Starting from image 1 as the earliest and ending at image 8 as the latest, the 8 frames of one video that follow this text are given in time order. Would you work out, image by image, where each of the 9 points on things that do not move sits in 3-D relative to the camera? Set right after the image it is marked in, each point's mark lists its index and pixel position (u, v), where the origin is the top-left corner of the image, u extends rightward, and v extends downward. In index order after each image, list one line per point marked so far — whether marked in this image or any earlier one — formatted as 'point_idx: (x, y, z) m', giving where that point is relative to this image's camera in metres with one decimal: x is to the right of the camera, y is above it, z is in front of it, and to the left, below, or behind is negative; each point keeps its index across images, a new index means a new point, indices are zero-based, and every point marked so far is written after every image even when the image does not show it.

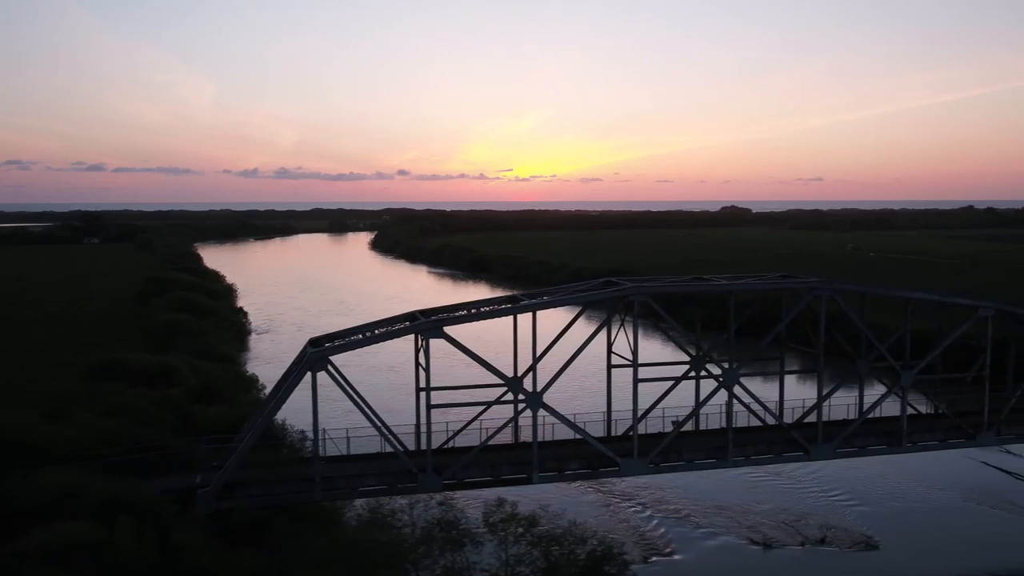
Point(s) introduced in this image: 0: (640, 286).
0: (+2.1, 0.0, +14.9) m
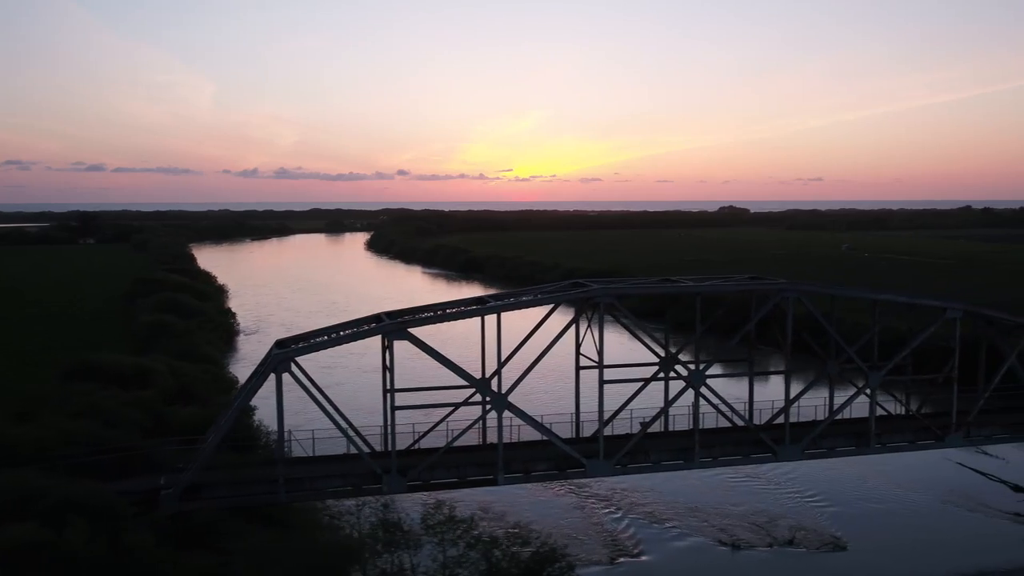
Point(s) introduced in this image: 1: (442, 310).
0: (+1.6, 0.0, +14.9) m
1: (-1.3, -0.4, +15.2) m
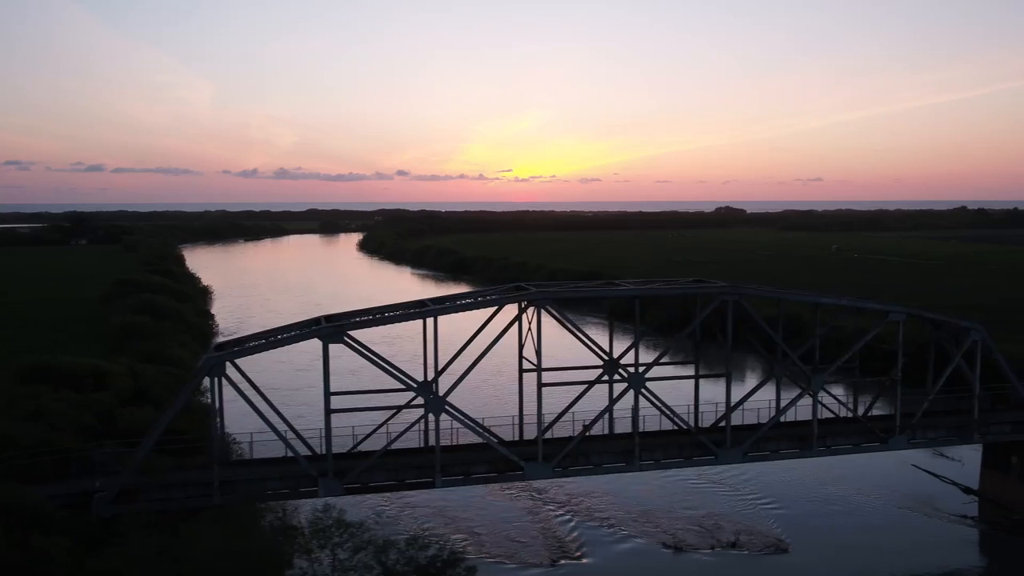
0: (+0.5, -0.1, +15.0) m
1: (-2.3, -0.5, +15.3) m
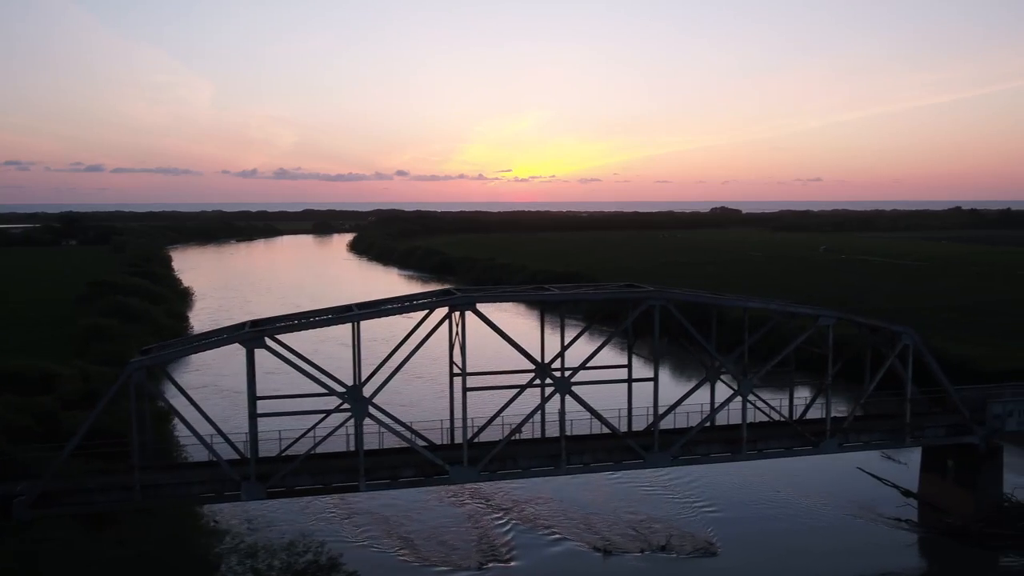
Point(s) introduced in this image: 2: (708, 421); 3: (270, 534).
0: (-0.8, -0.2, +15.1) m
1: (-3.6, -0.5, +15.3) m
2: (+3.5, -2.4, +15.6) m
3: (-4.8, -4.9, +17.3) m
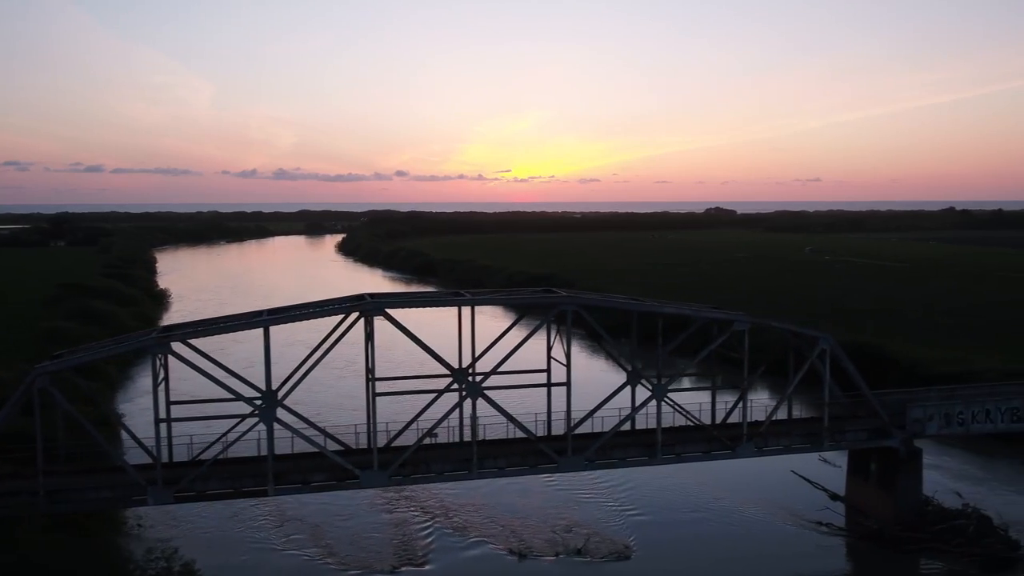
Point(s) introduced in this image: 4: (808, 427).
0: (-2.3, -0.3, +15.2) m
1: (-5.2, -0.6, +15.4) m
2: (+1.9, -2.5, +15.7) m
3: (-6.4, -5.0, +17.4) m
4: (+5.9, -2.8, +17.4) m
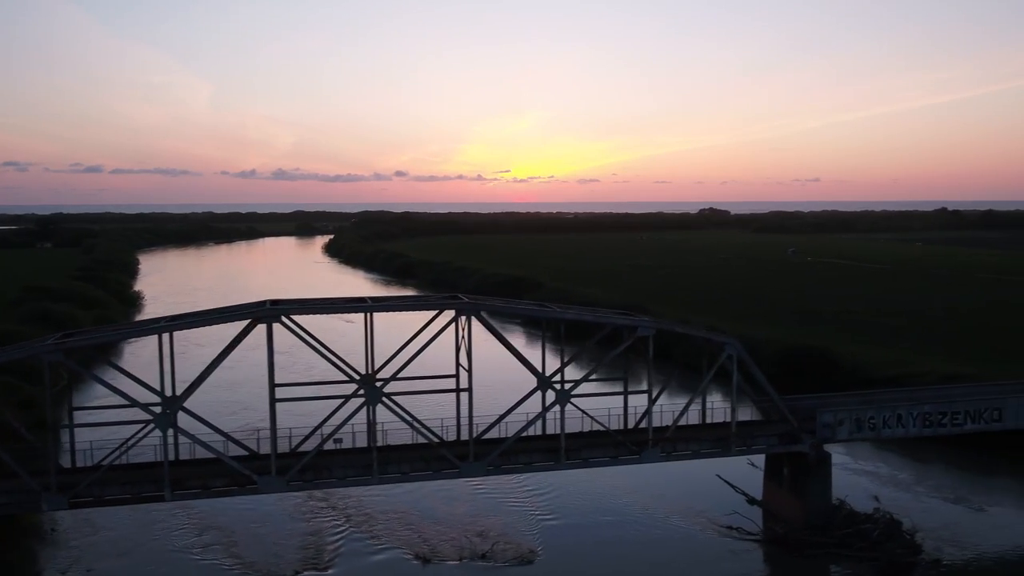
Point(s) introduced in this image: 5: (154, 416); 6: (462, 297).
0: (-4.1, -0.4, +15.3) m
1: (-6.9, -0.8, +15.5) m
2: (+0.2, -2.6, +15.8) m
3: (-8.2, -5.1, +17.5) m
4: (+4.1, -2.9, +17.5) m
5: (-6.0, -2.2, +14.9) m
6: (-0.9, -0.2, +16.6) m
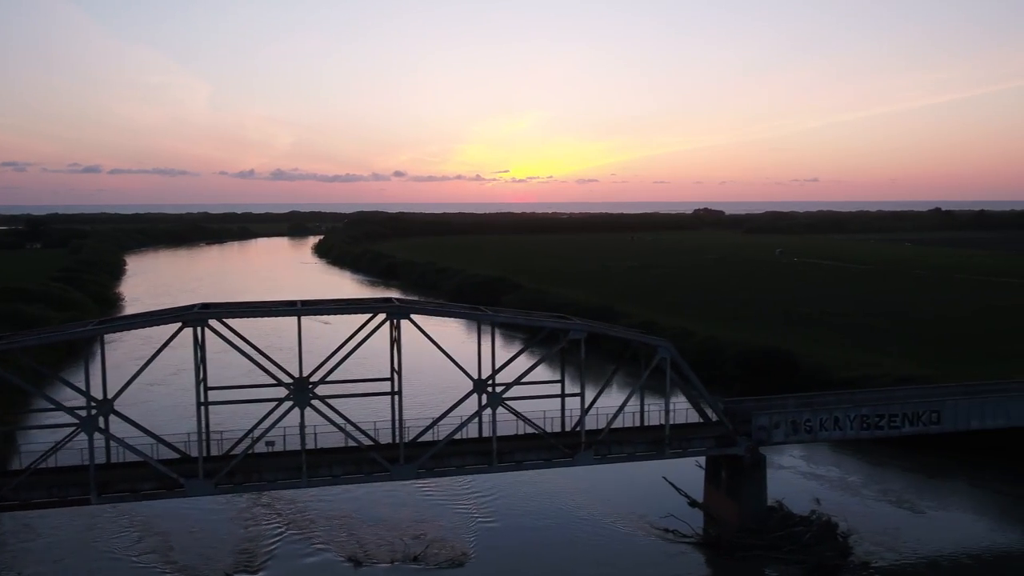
0: (-5.4, -0.4, +15.3) m
1: (-8.2, -0.8, +15.6) m
2: (-1.1, -2.7, +15.9) m
3: (-9.5, -5.2, +17.6) m
4: (+2.8, -3.0, +17.6) m
5: (-7.3, -2.3, +15.0) m
6: (-2.2, -0.2, +16.7) m
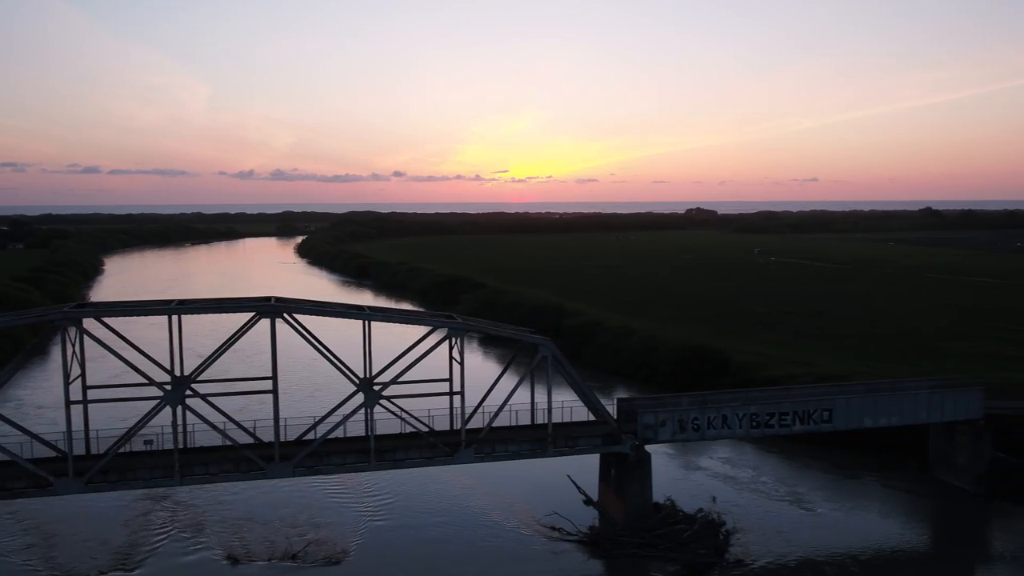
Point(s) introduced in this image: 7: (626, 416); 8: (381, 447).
0: (-7.7, -0.4, +15.4) m
1: (-10.5, -0.8, +15.7) m
2: (-3.4, -2.6, +15.9) m
3: (-11.8, -5.2, +17.7) m
4: (+0.5, -2.9, +17.7) m
5: (-9.6, -2.2, +15.1) m
6: (-4.6, -0.2, +16.8) m
7: (+2.4, -2.7, +18.3) m
8: (-2.5, -3.0, +16.6) m
